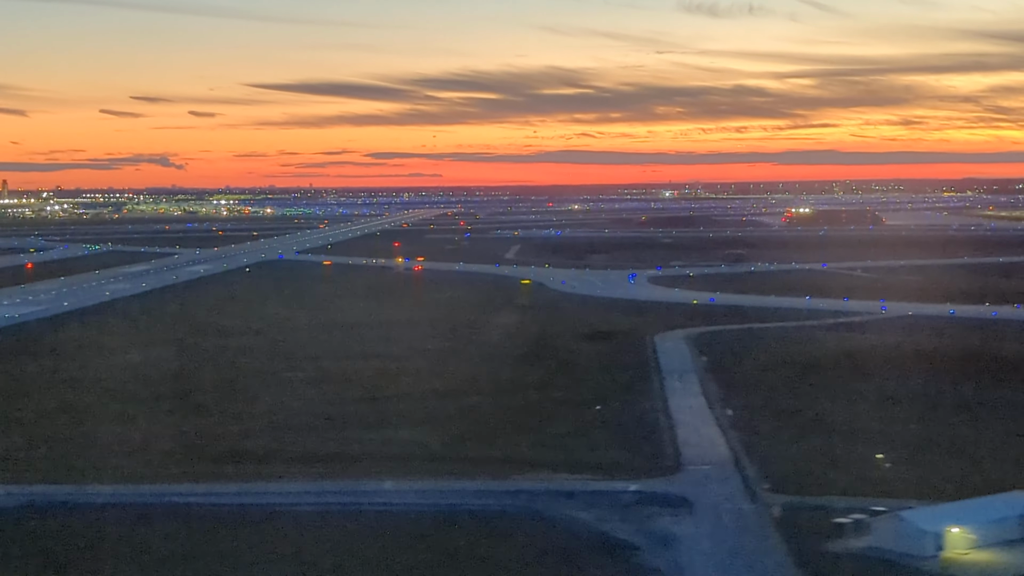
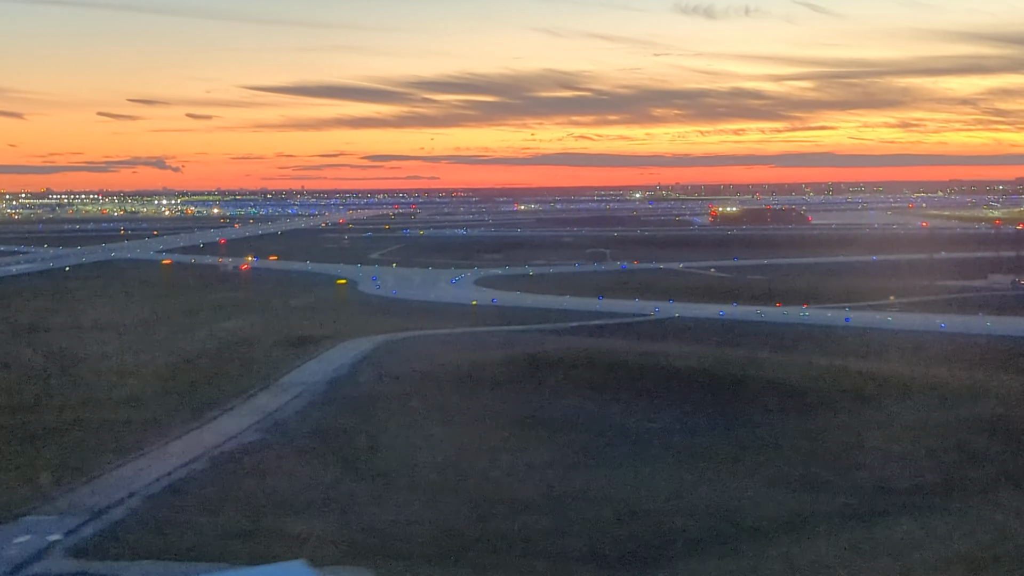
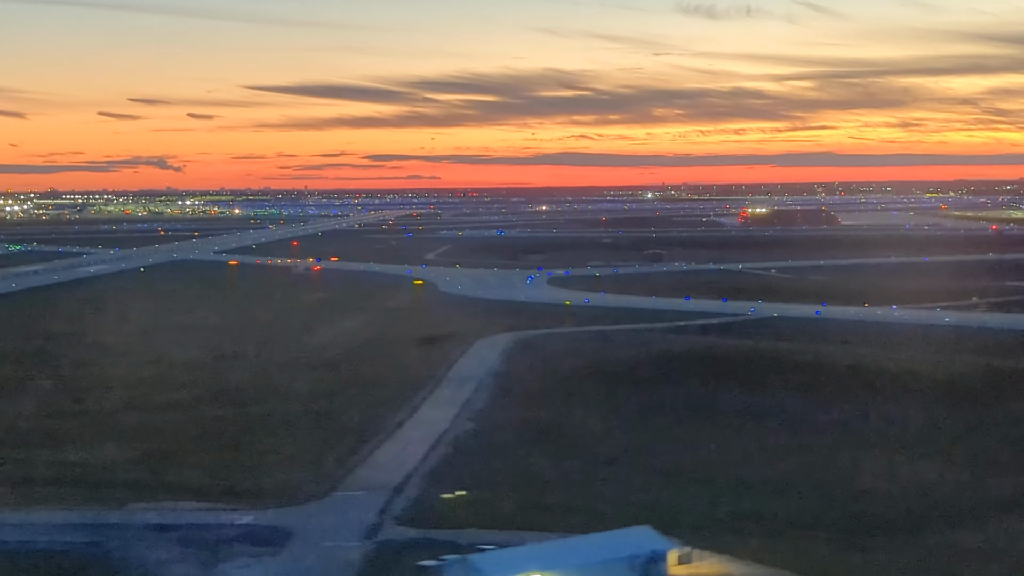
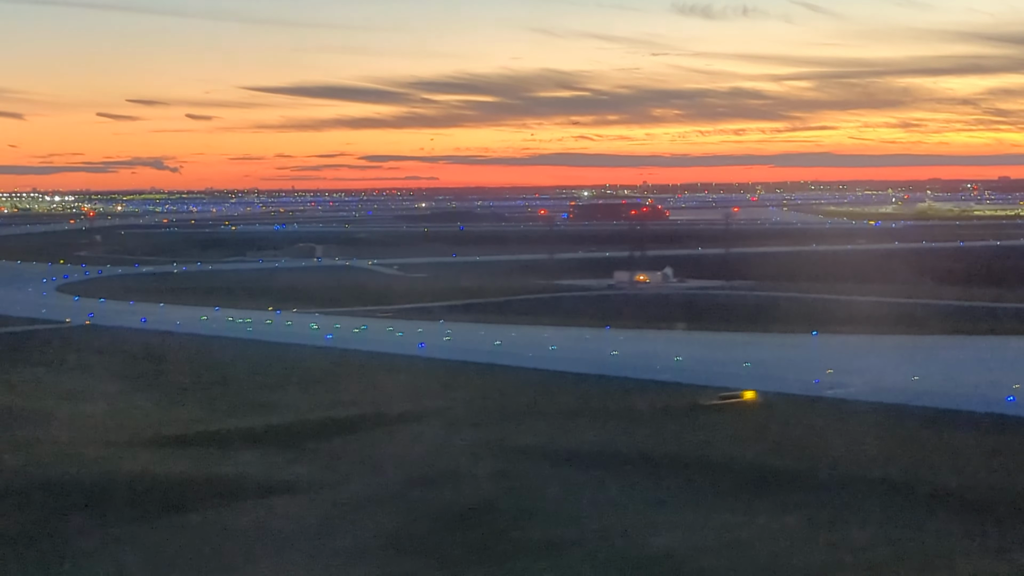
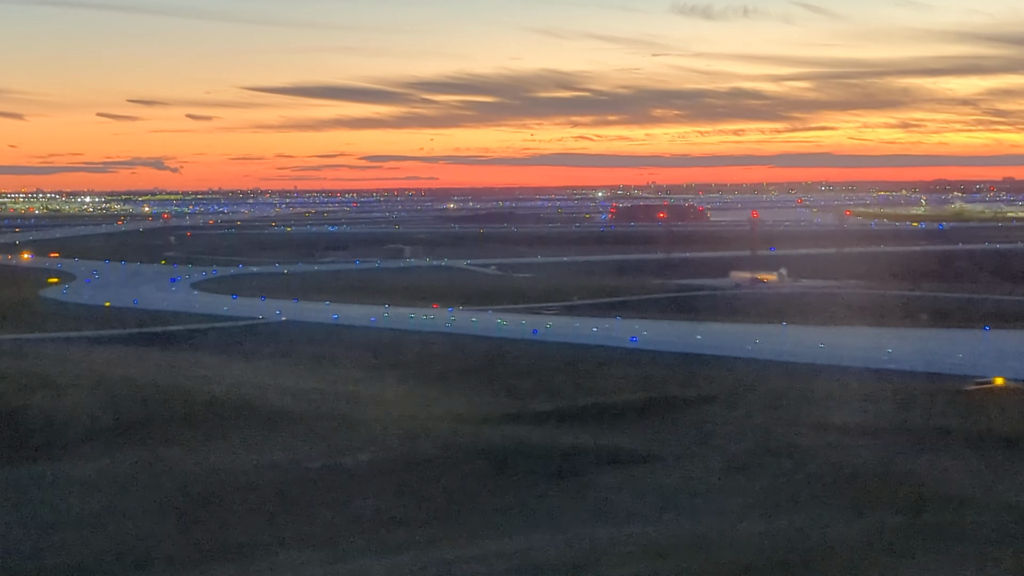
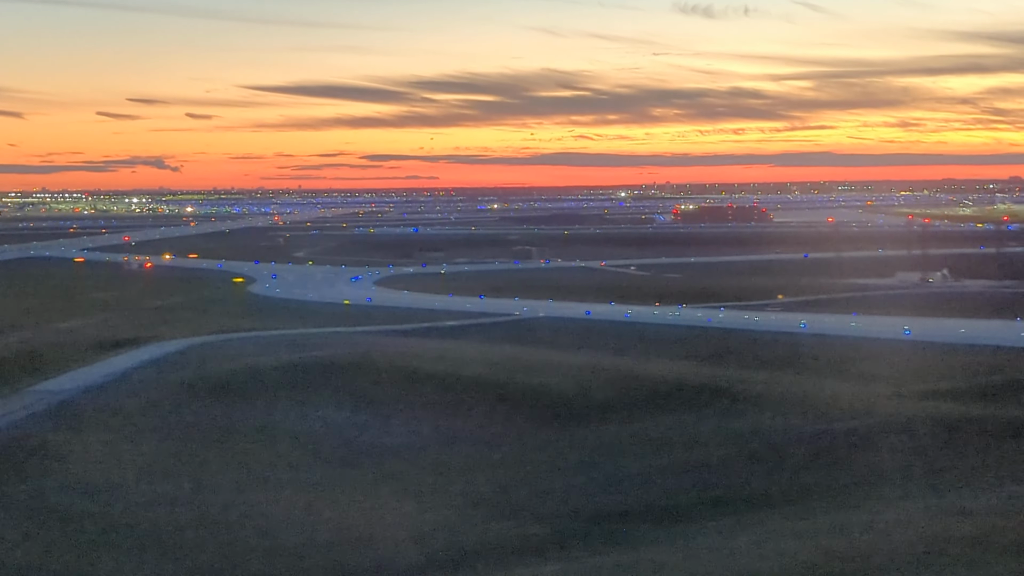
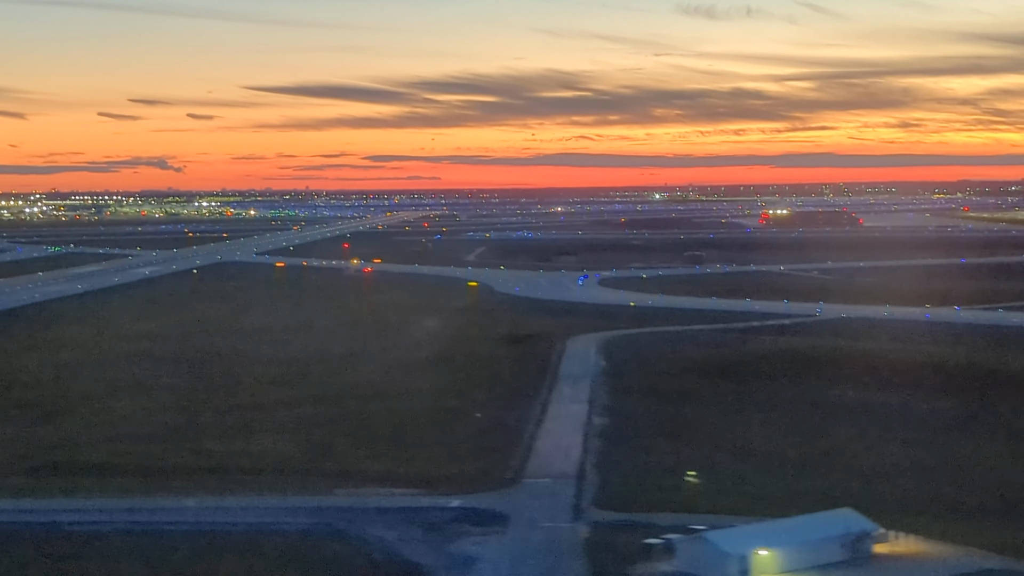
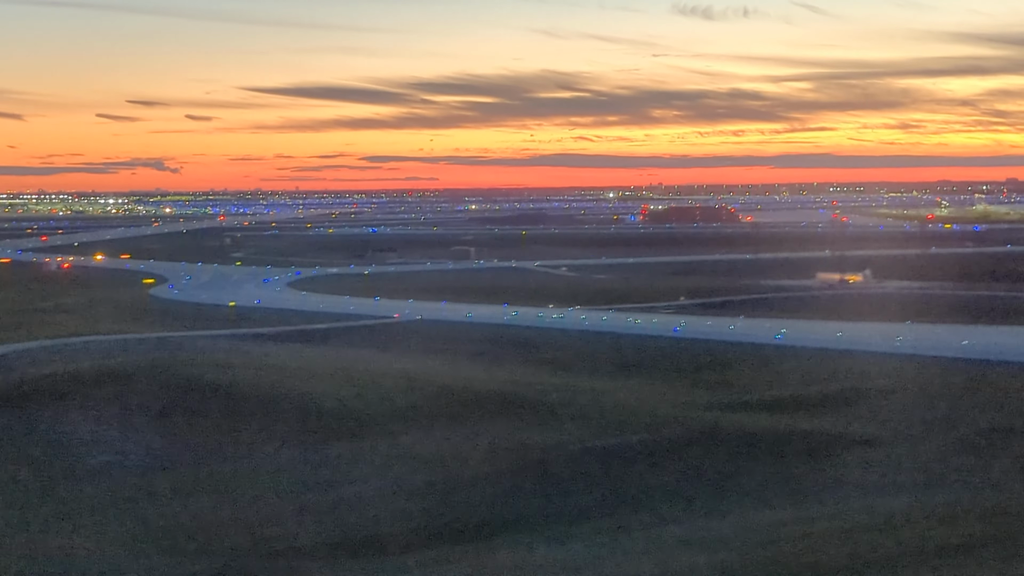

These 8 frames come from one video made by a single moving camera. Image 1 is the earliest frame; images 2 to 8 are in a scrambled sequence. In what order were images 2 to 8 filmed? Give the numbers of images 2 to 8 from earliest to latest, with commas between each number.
7, 3, 2, 6, 8, 5, 4
